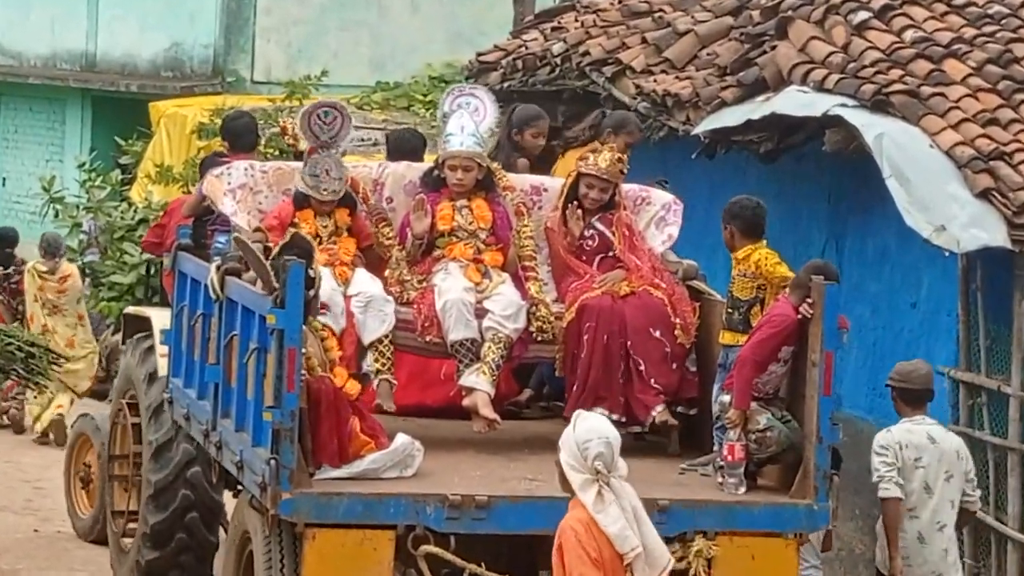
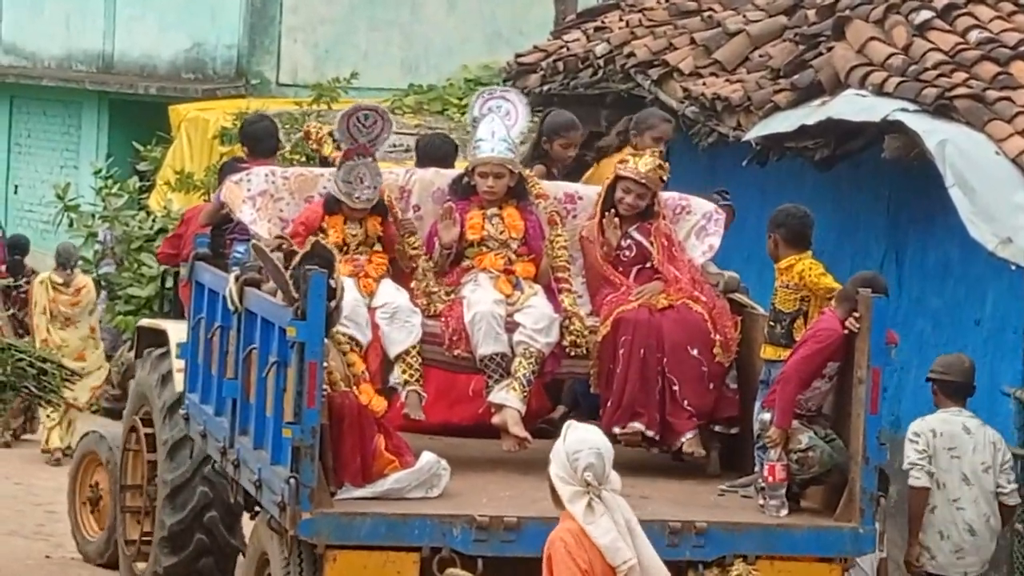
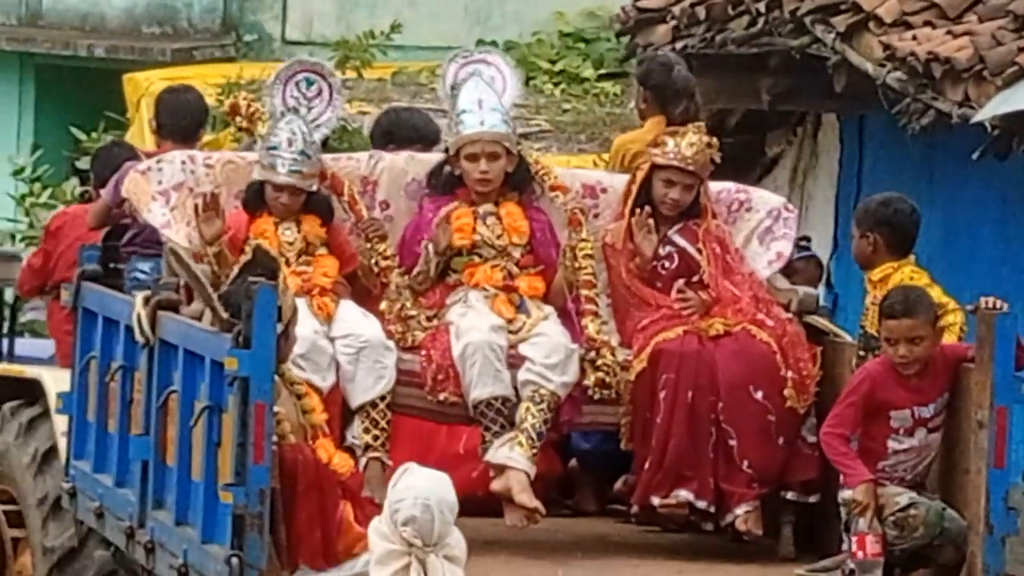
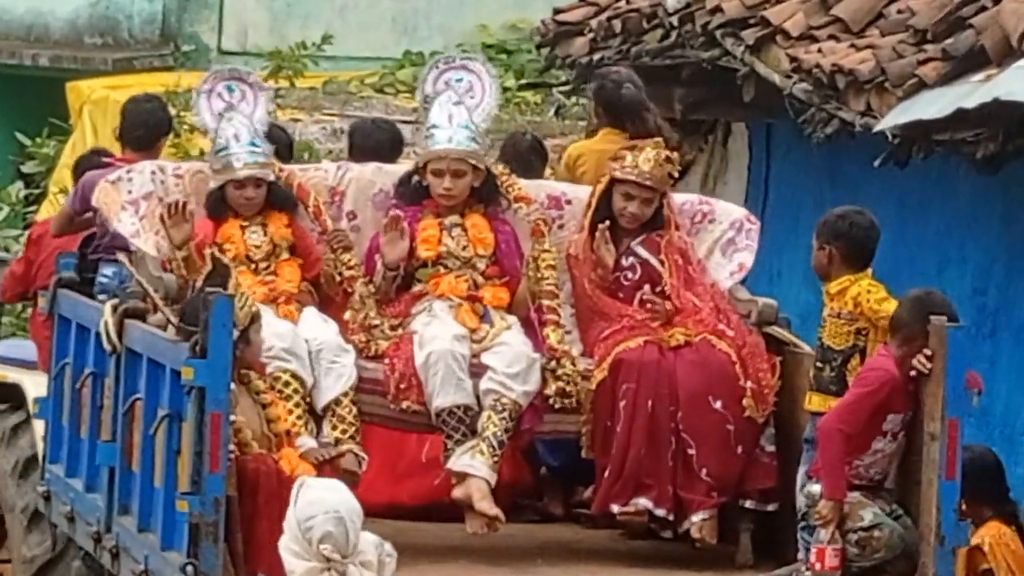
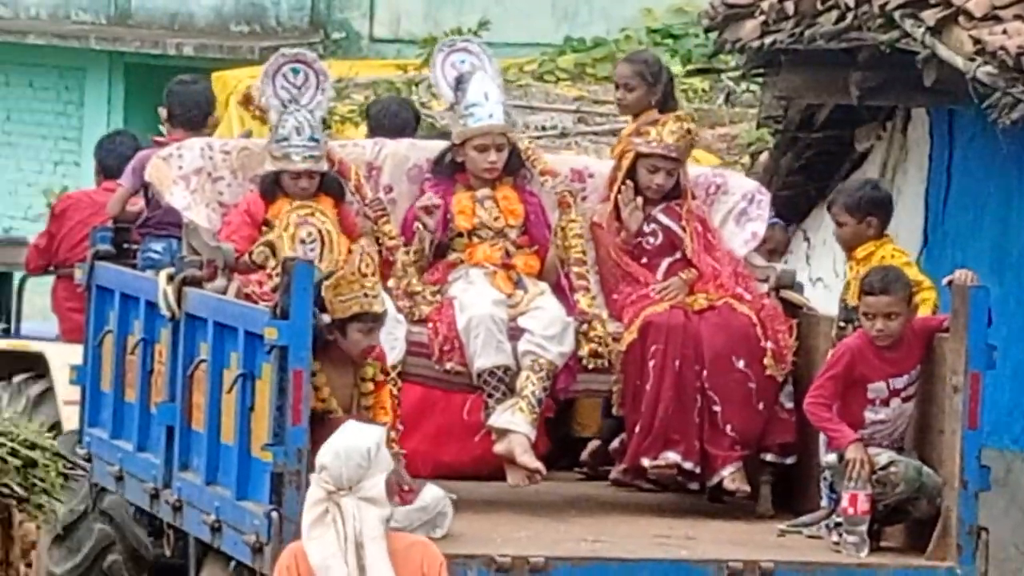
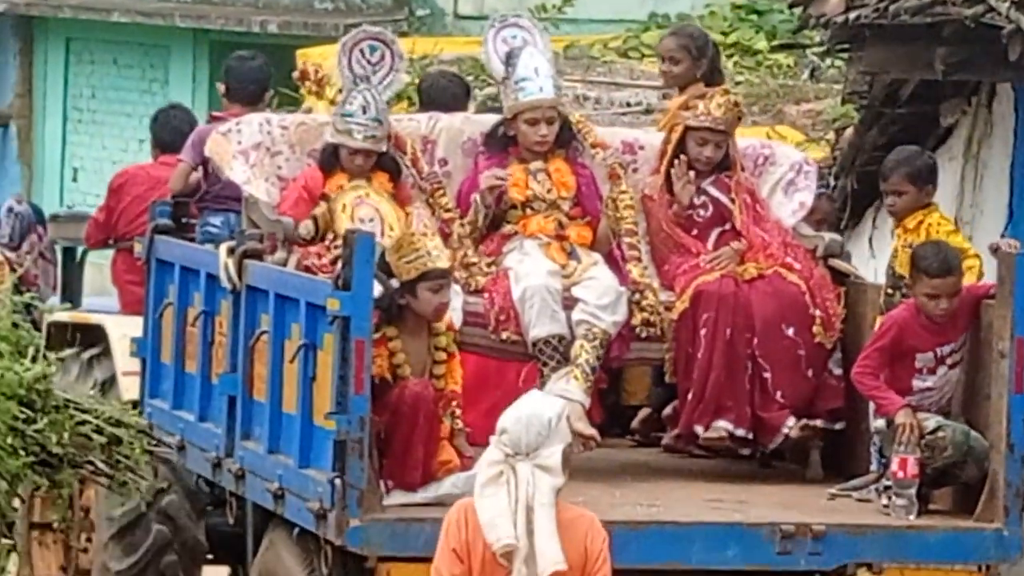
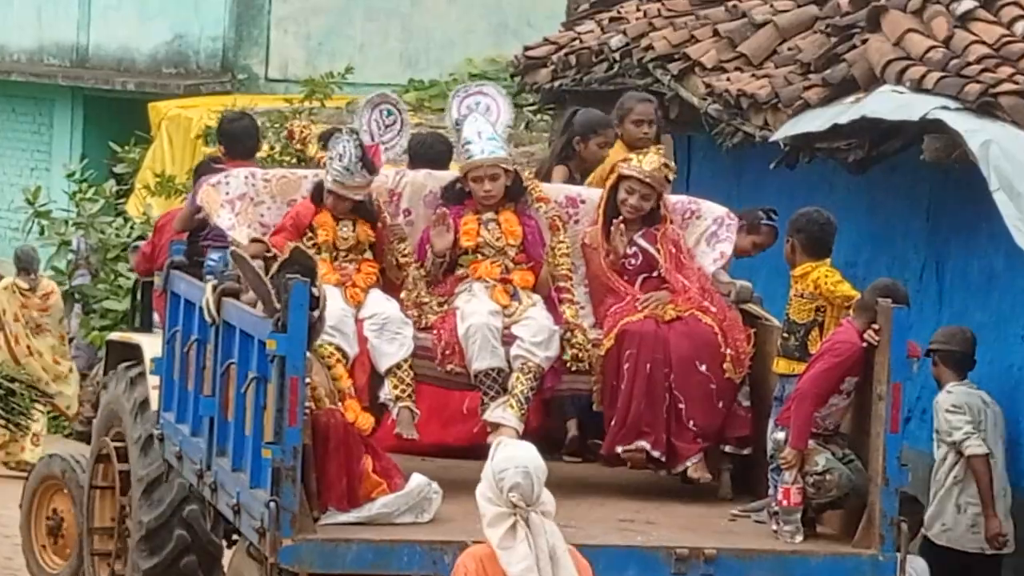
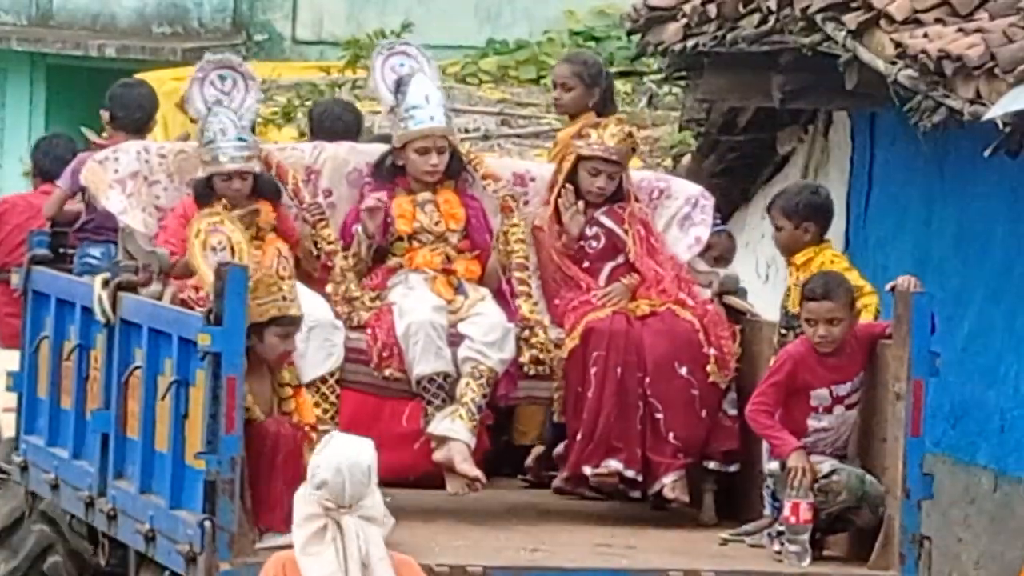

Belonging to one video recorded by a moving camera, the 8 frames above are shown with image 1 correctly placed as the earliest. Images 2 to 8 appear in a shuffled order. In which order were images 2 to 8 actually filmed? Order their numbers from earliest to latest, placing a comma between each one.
2, 7, 4, 3, 8, 5, 6
